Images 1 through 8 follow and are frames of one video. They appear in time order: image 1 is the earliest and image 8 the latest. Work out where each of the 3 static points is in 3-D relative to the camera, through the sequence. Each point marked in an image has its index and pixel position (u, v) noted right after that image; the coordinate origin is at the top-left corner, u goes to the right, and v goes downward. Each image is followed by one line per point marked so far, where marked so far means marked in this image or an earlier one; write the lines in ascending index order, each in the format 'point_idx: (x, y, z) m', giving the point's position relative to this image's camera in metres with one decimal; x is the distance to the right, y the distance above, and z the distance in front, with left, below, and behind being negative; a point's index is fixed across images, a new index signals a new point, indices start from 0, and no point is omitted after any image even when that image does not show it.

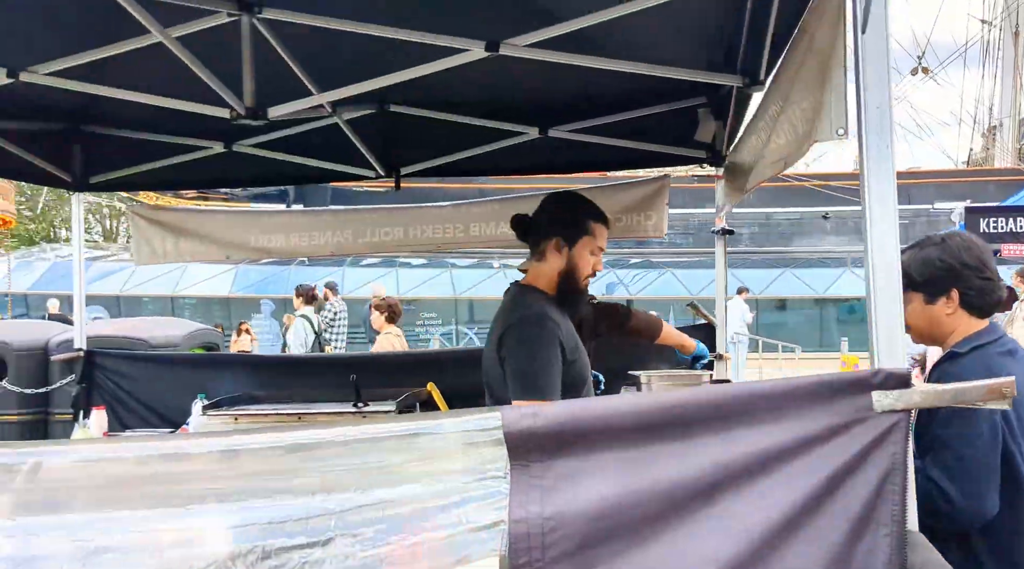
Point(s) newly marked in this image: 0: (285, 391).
0: (-0.9, -0.4, +3.8) m
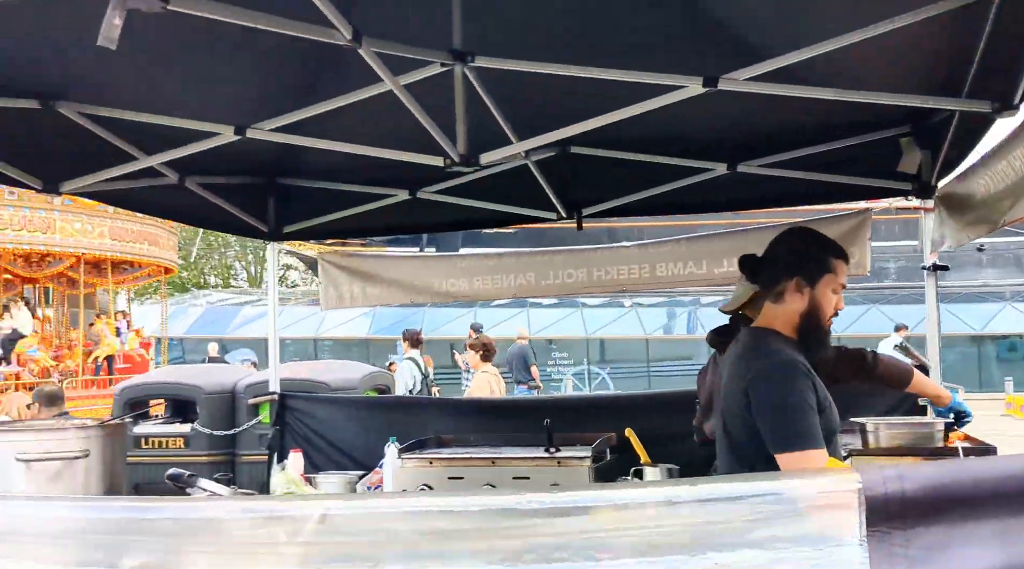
0: (-0.2, -0.6, +3.8) m
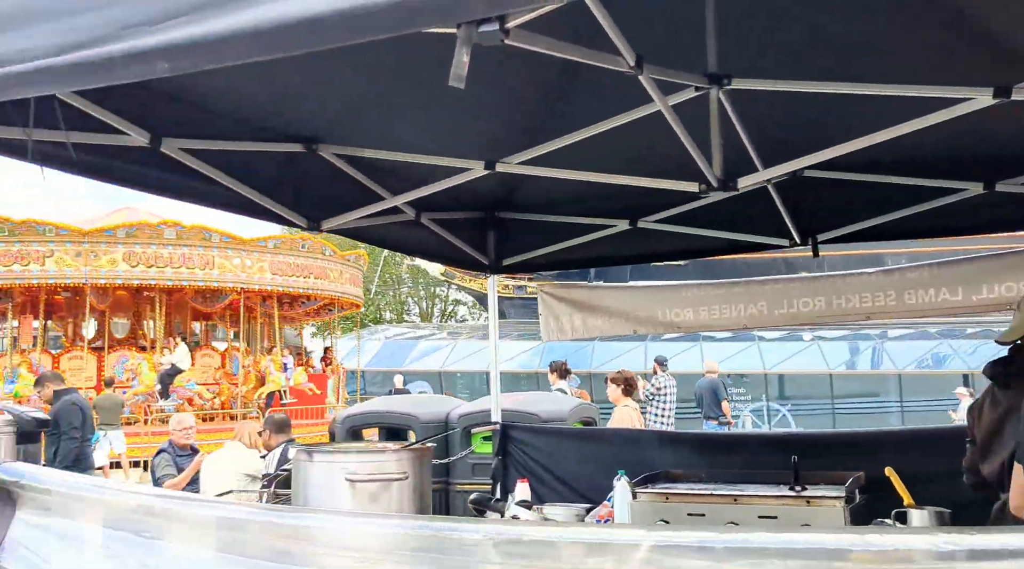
0: (+0.8, -0.7, +3.7) m
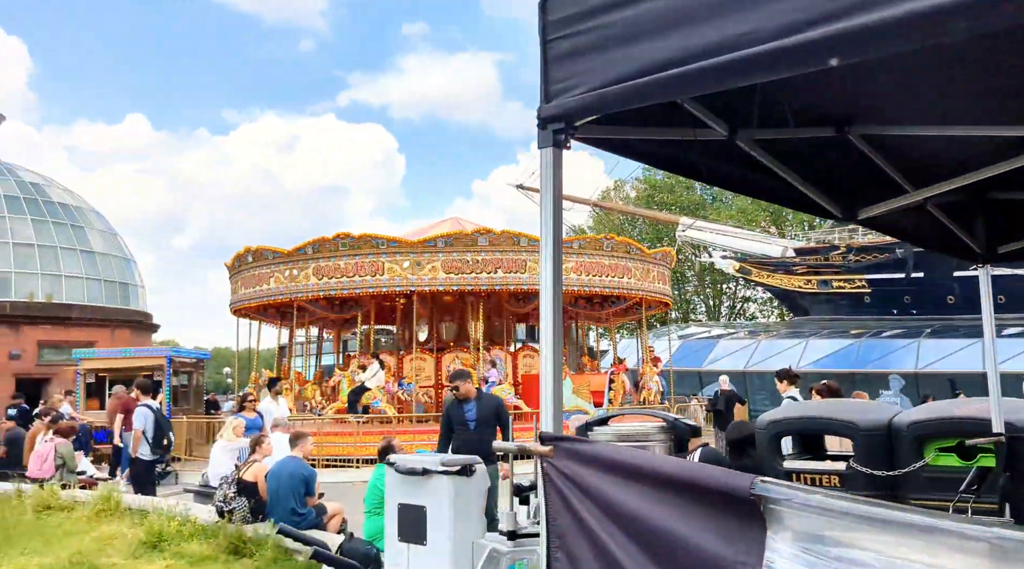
0: (+2.7, -0.7, +2.9) m
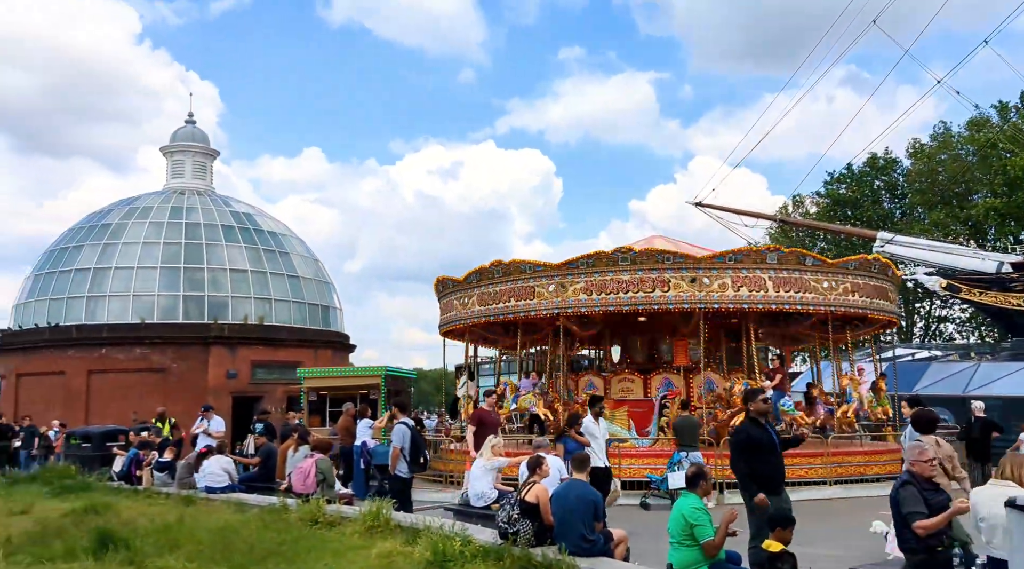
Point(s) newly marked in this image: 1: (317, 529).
0: (+4.2, -0.7, +1.9) m
1: (-2.5, -3.0, +11.4) m
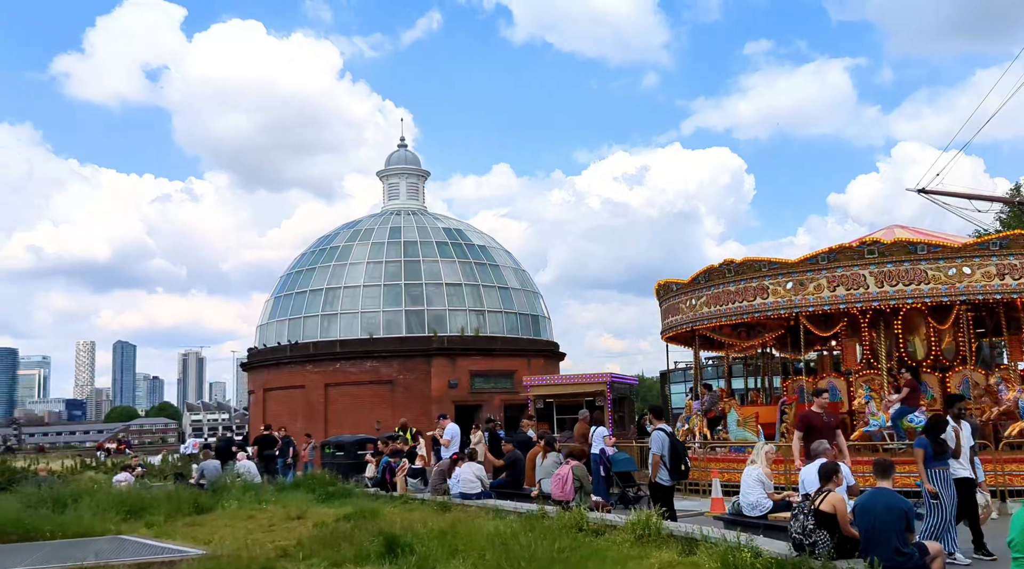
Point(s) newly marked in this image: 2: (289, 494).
0: (+5.2, -0.4, +0.6) m
1: (+0.8, -3.1, +11.3) m
2: (-4.7, -4.4, +19.4) m
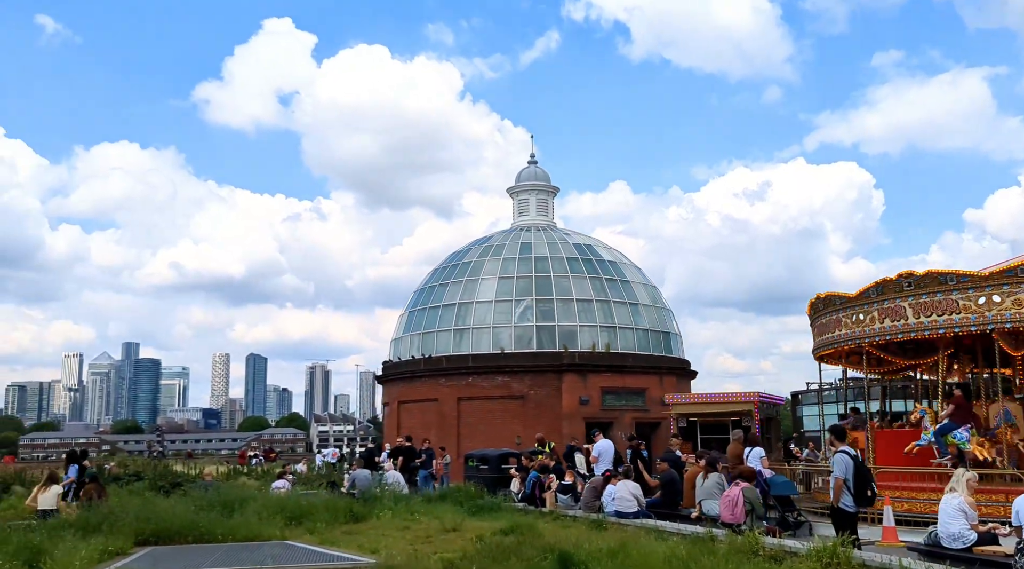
0: (+5.8, -0.4, -0.5) m
1: (+2.9, -3.2, +10.7) m
2: (-1.6, -4.7, +19.4) m
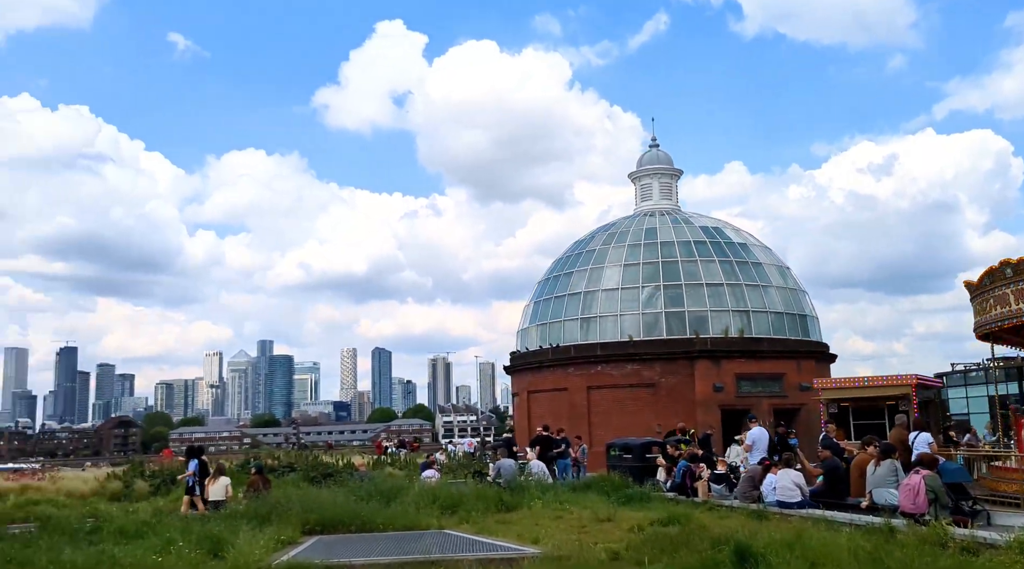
0: (+6.1, -0.1, -1.5) m
1: (+4.8, -2.9, +10.0) m
2: (+1.6, -4.4, +19.2) m
